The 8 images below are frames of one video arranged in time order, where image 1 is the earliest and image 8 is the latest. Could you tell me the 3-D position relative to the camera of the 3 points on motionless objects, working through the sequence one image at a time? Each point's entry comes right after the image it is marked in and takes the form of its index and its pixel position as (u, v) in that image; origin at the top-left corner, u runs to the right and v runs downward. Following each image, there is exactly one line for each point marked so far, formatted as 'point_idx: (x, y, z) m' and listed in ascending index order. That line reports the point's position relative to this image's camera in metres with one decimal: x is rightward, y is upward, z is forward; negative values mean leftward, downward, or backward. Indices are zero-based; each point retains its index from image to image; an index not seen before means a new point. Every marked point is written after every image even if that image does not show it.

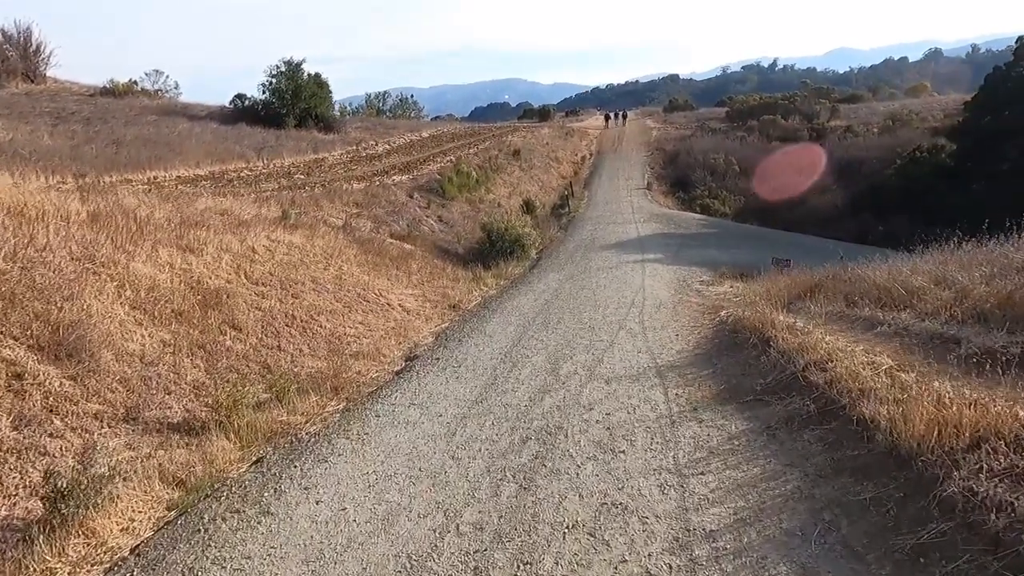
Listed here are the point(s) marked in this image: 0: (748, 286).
0: (+4.5, 0.0, +12.7) m
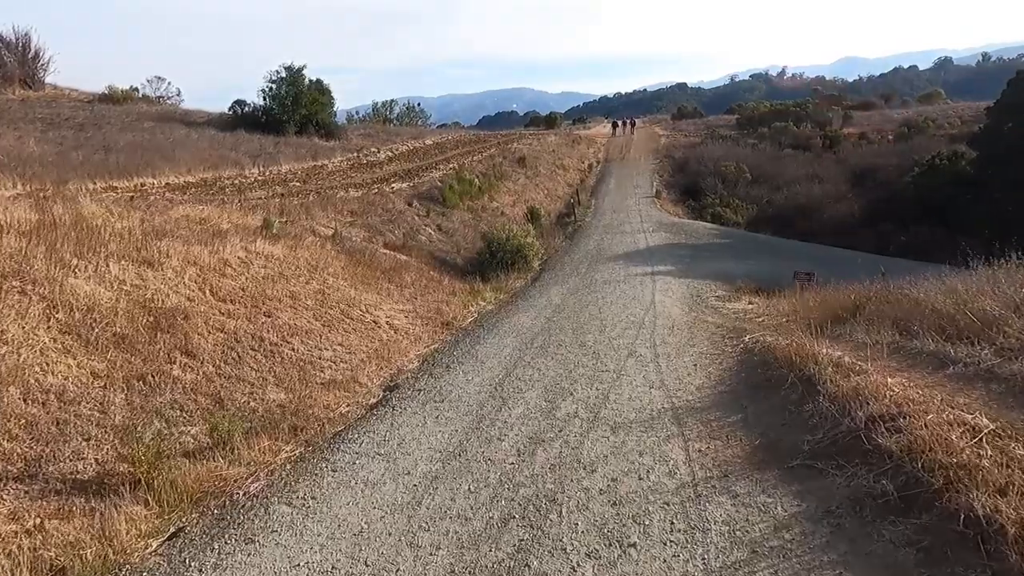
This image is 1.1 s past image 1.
0: (+4.4, -0.3, +11.5) m
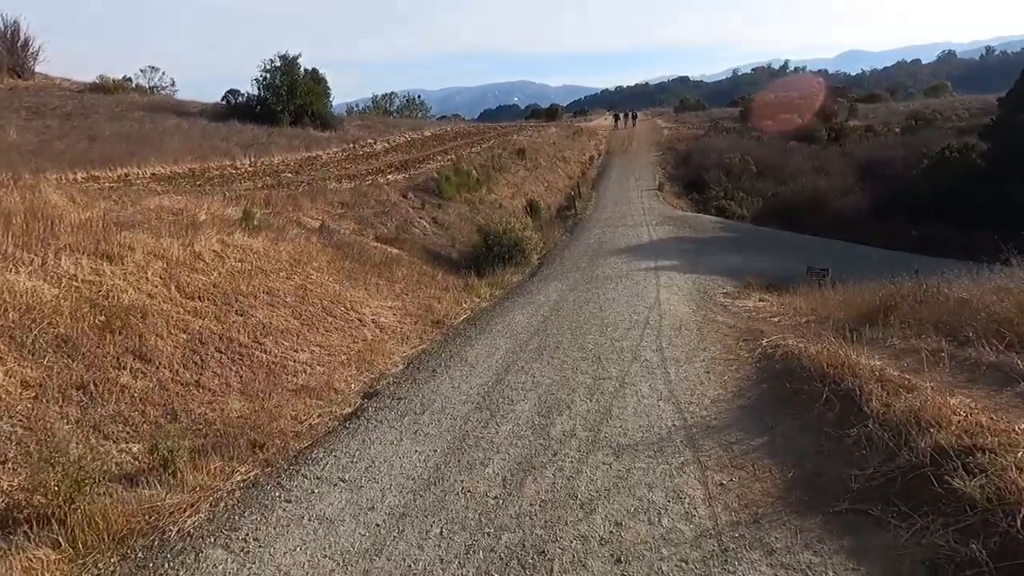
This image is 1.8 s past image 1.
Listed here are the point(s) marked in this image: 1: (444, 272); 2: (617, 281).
0: (+4.4, -0.2, +10.7) m
1: (-1.7, +0.4, +16.7) m
2: (+2.3, +0.2, +14.6) m
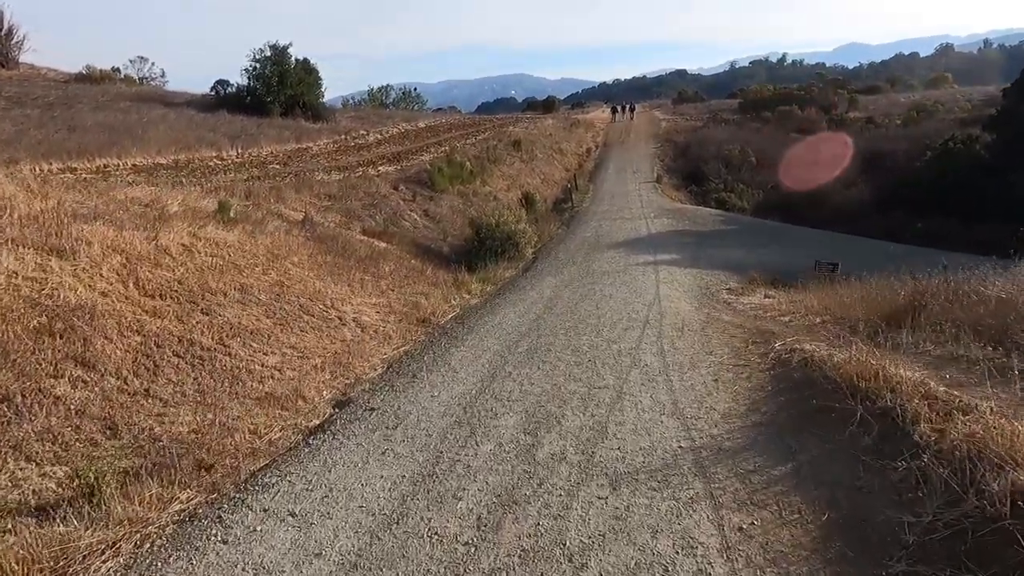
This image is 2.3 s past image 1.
0: (+4.2, -0.1, +10.0) m
1: (-1.8, +0.5, +16.0) m
2: (+2.1, +0.3, +13.8) m
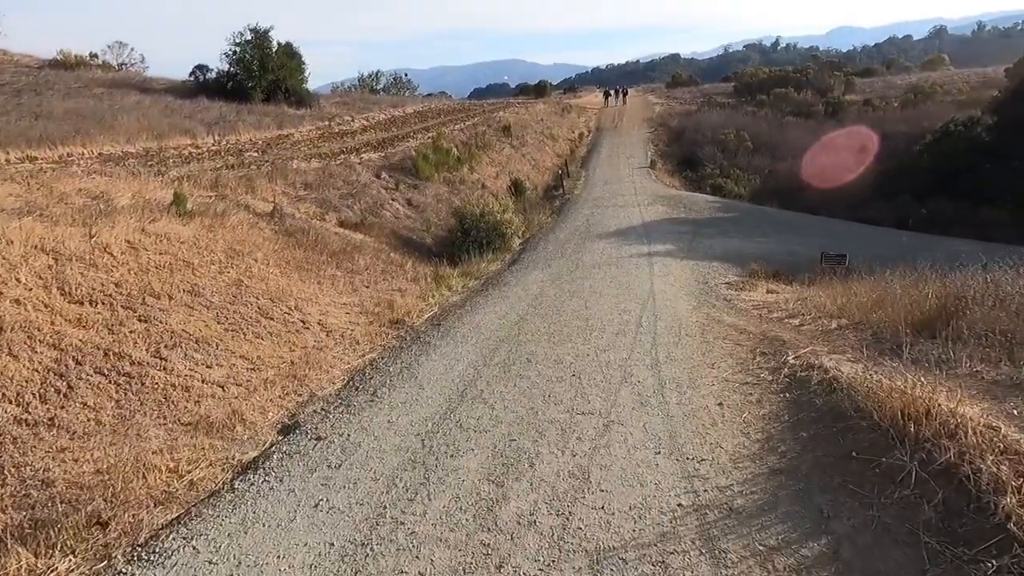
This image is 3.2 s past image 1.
0: (+3.9, -0.1, +9.1) m
1: (-2.2, +0.6, +15.0) m
2: (+1.8, +0.4, +12.9) m
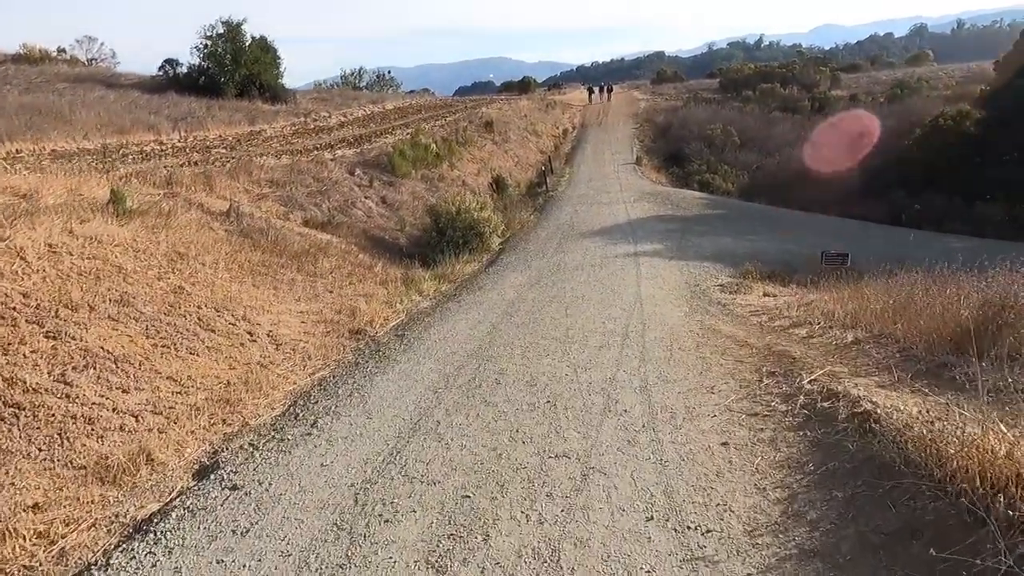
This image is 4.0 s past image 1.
0: (+3.6, -0.1, +8.2) m
1: (-2.6, +0.5, +14.0) m
2: (+1.4, +0.3, +12.0) m
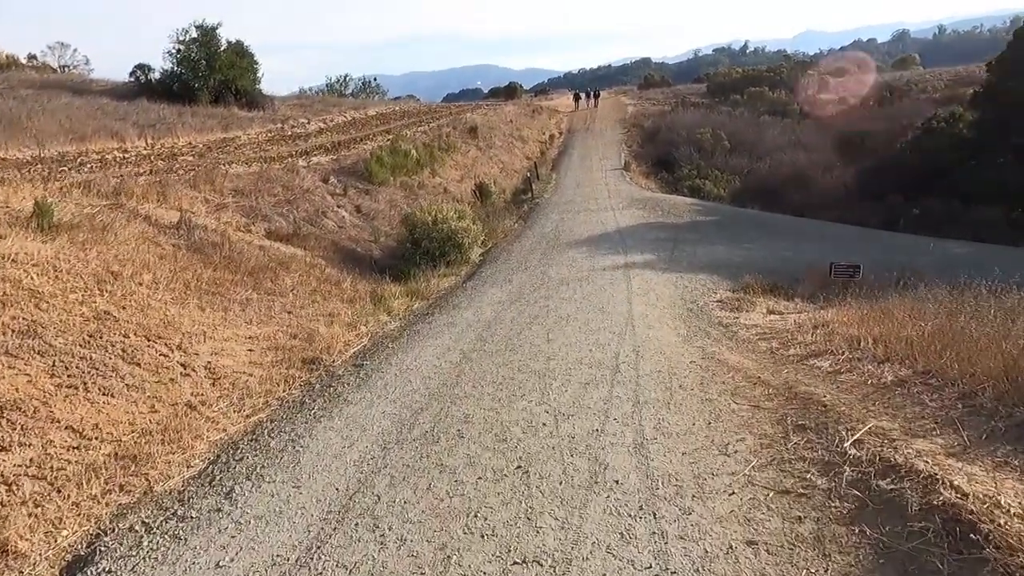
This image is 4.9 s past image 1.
0: (+3.3, -0.4, +7.2) m
1: (-3.0, +0.2, +12.9) m
2: (+1.0, 0.0, +10.9) m
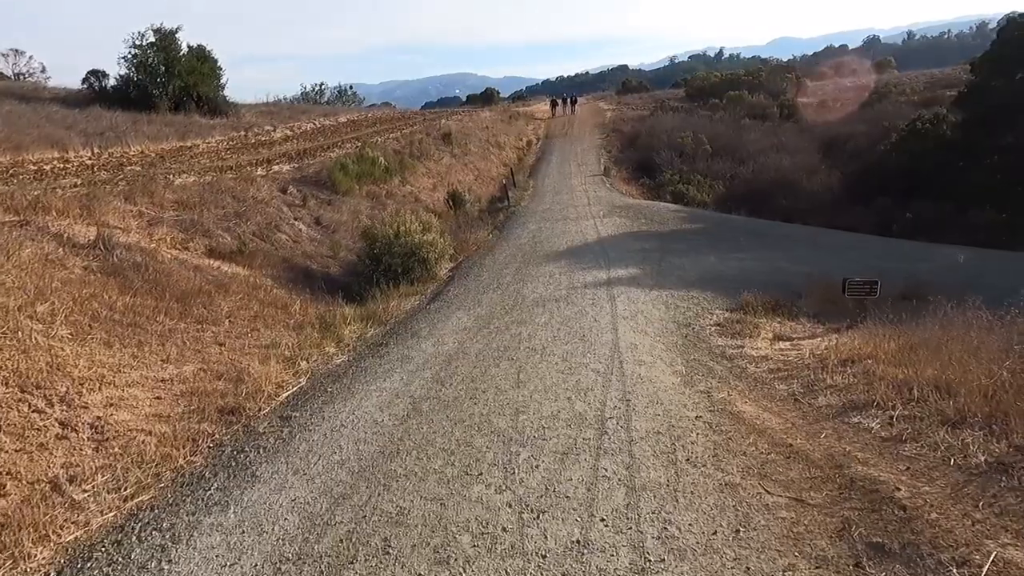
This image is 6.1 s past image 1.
0: (+2.9, -0.6, +5.9) m
1: (-3.5, -0.2, +11.4) m
2: (+0.6, -0.3, +9.6) m
